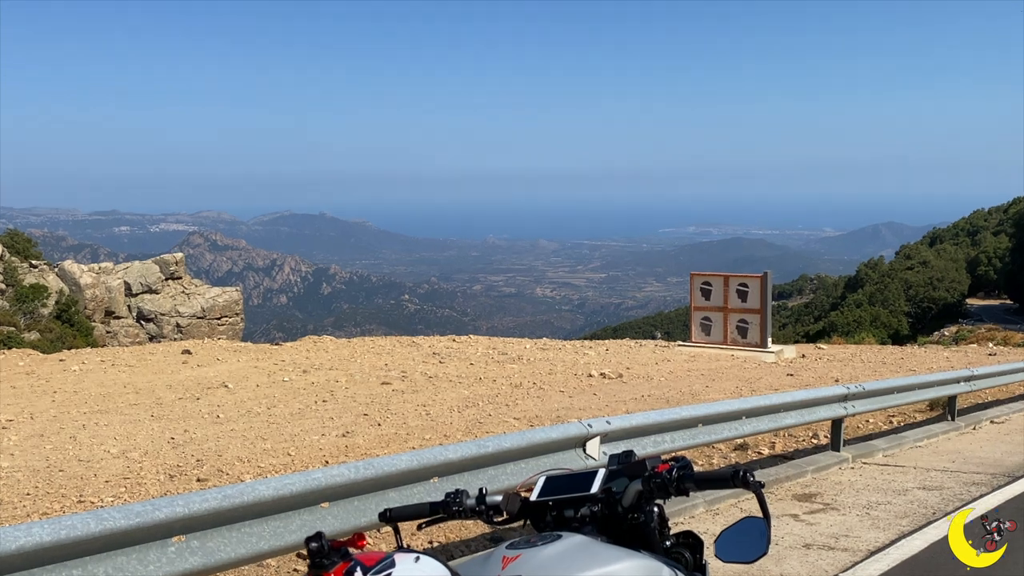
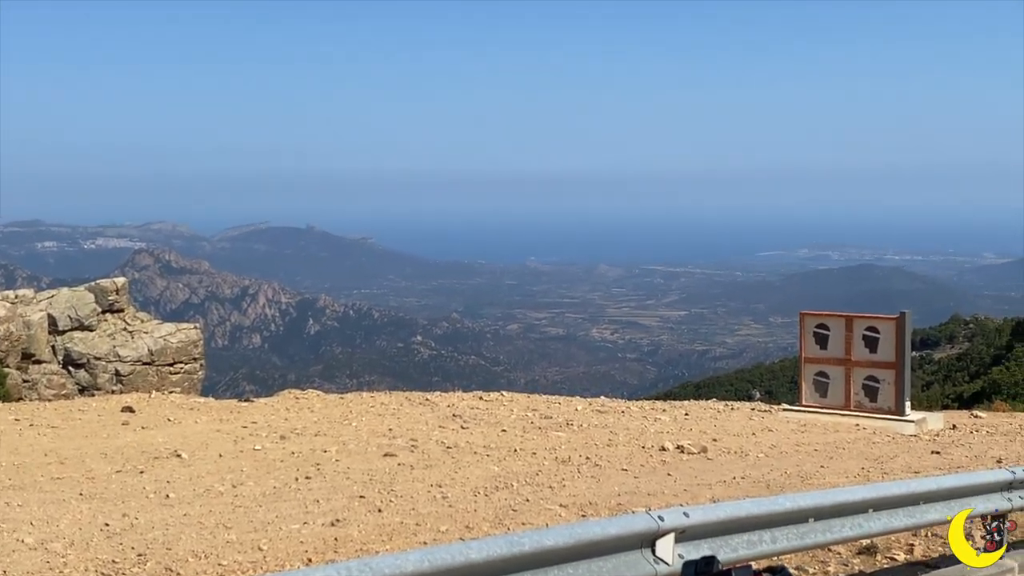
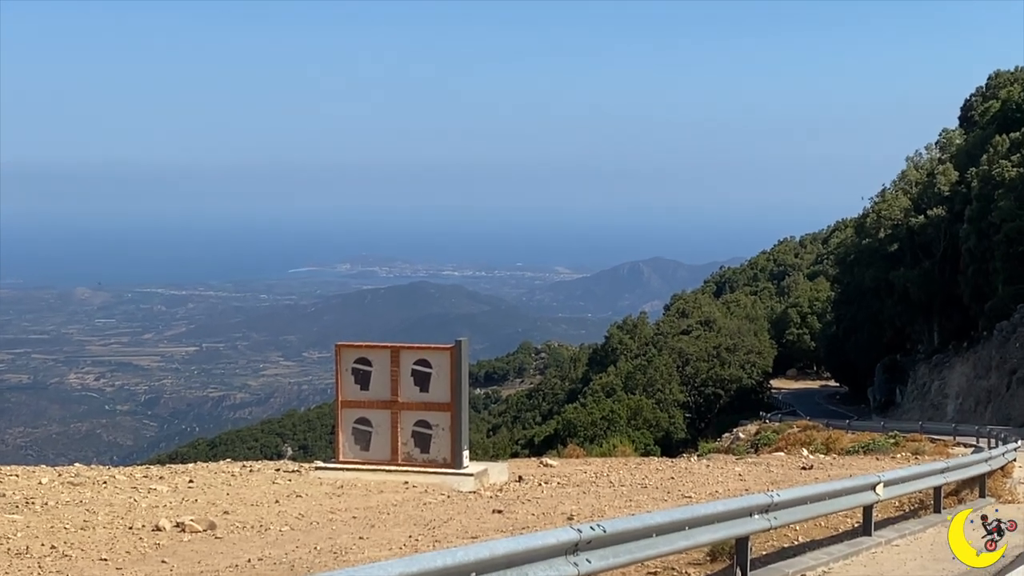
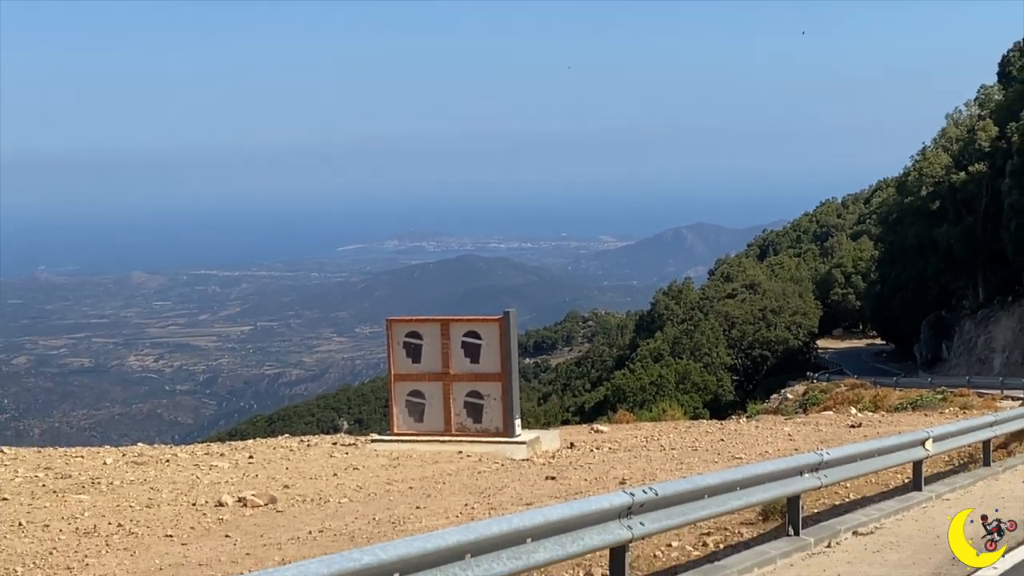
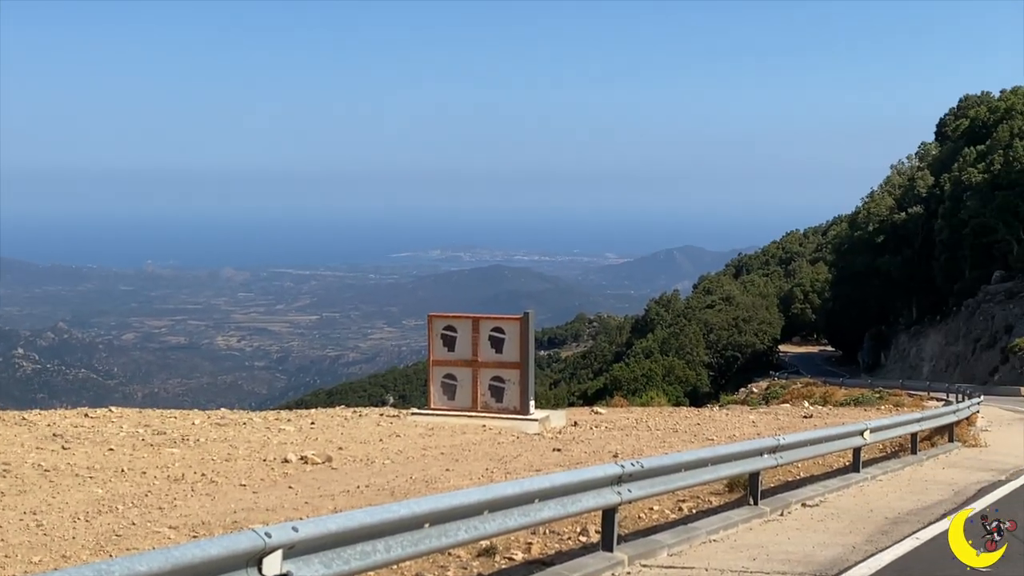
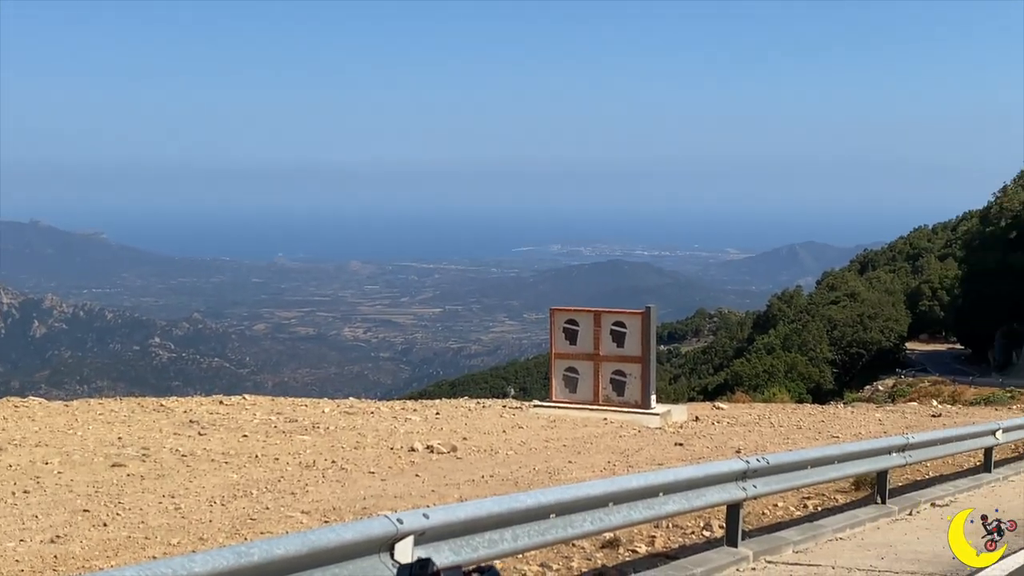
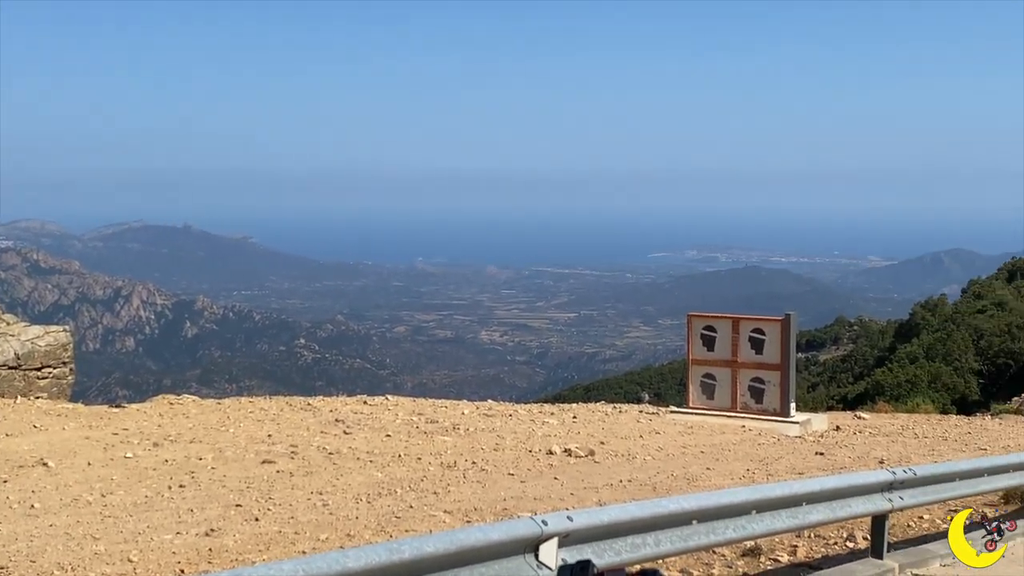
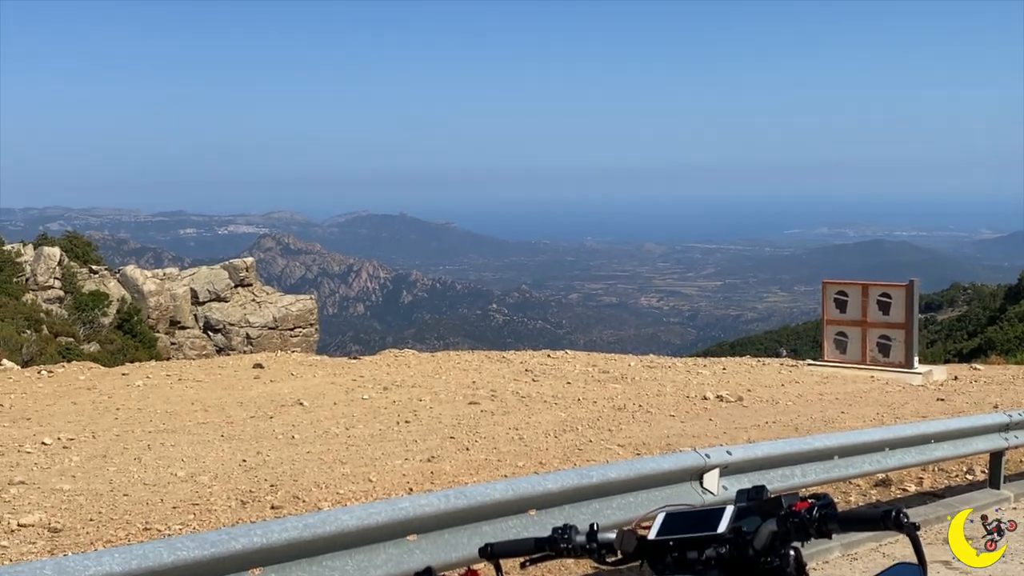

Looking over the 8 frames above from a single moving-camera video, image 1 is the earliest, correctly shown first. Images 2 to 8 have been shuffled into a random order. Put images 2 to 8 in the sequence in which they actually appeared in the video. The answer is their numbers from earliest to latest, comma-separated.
8, 2, 7, 6, 5, 3, 4
